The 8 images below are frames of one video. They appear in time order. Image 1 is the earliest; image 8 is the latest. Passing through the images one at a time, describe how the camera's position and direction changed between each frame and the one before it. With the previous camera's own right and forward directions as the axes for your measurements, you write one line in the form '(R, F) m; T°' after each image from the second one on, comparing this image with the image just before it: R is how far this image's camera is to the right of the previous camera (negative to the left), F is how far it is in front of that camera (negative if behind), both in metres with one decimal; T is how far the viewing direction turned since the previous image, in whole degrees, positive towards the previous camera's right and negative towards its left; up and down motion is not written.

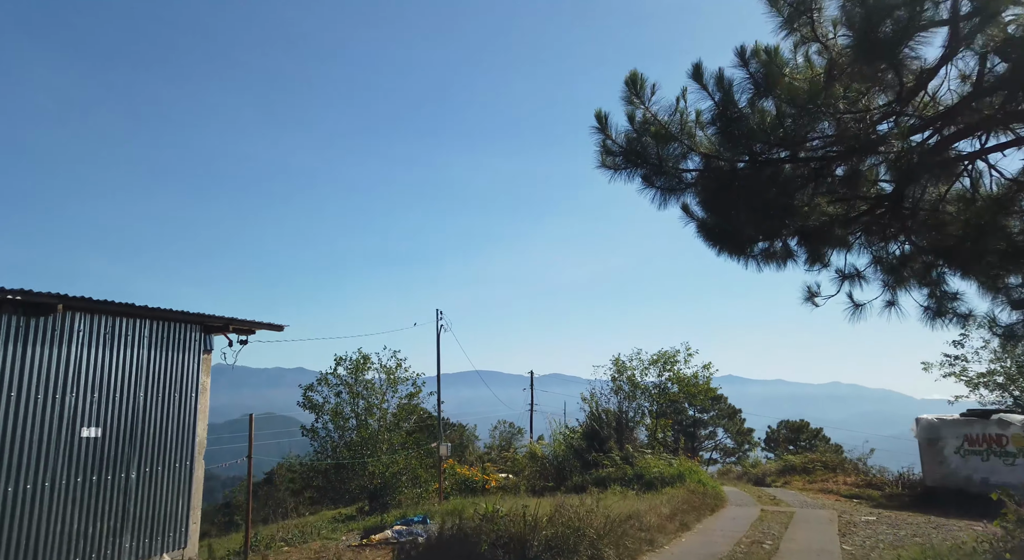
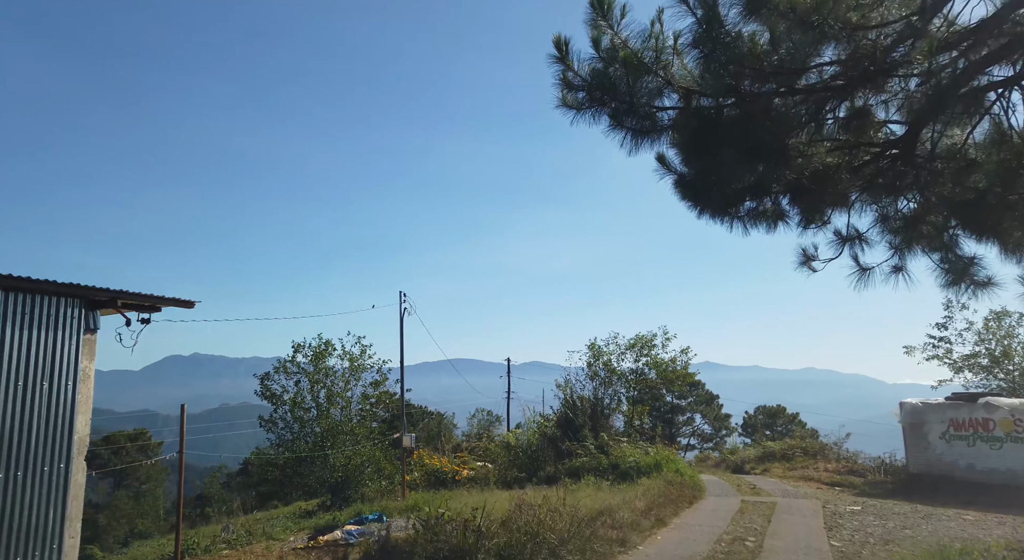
(+0.3, +1.0) m; +2°
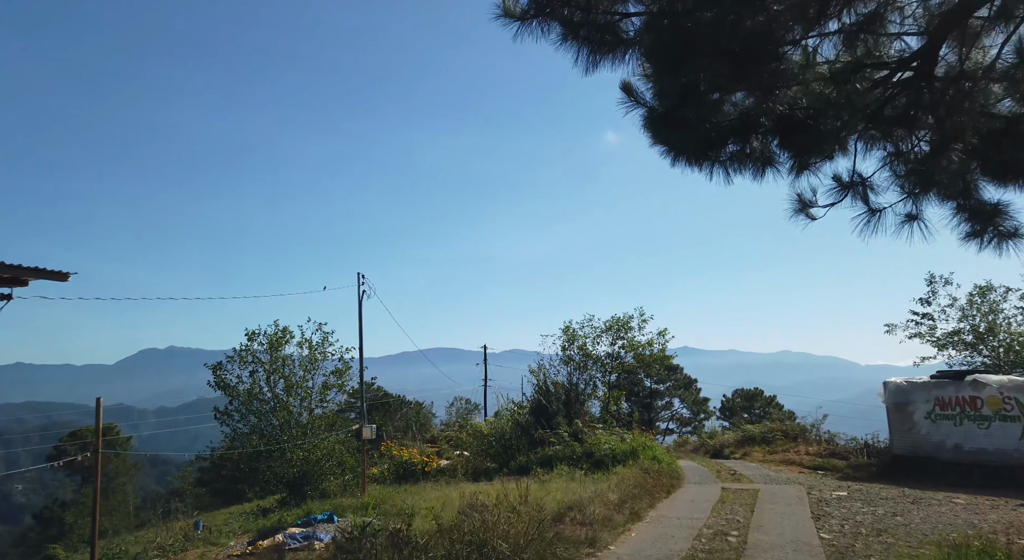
(+0.3, +1.0) m; +2°
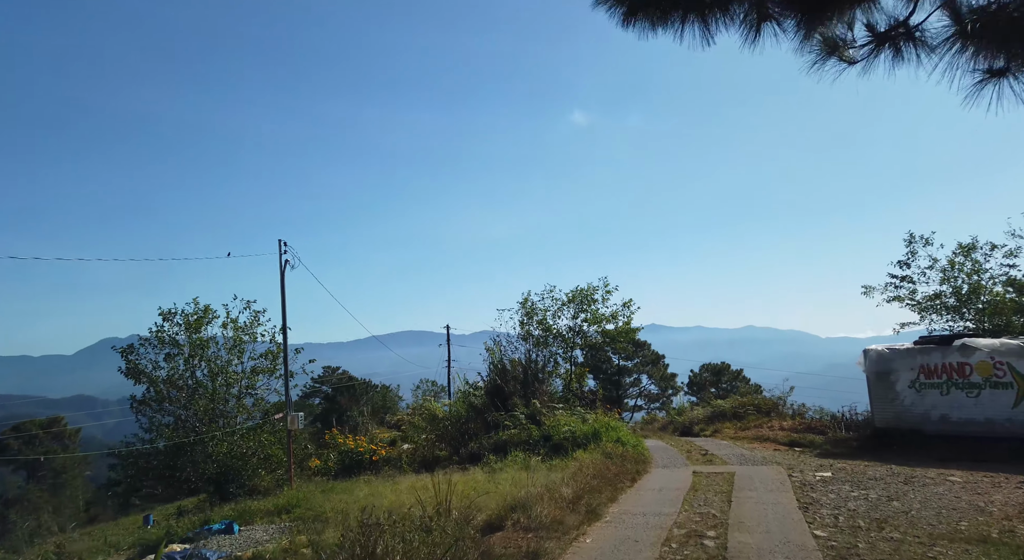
(+0.5, +1.7) m; +3°
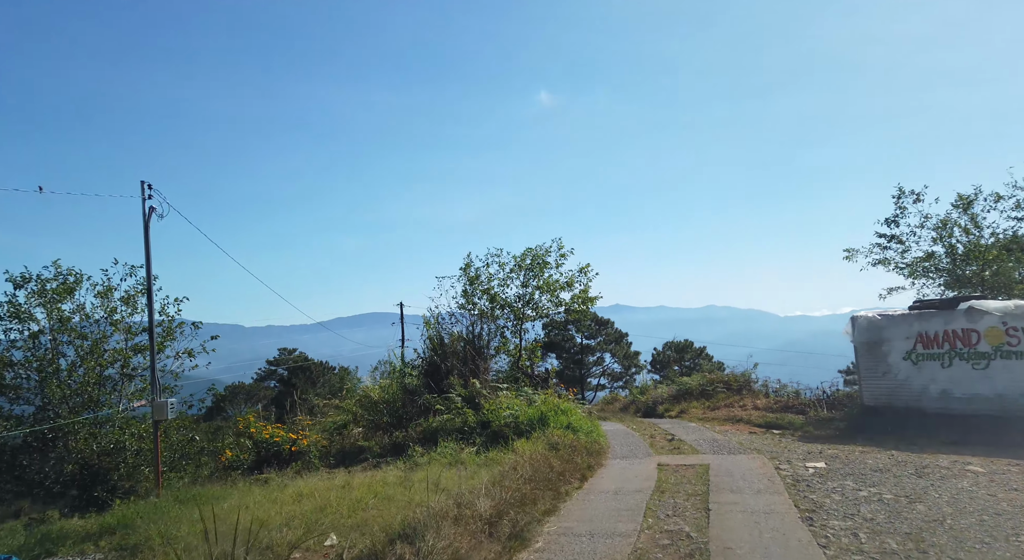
(+0.6, +2.5) m; +3°
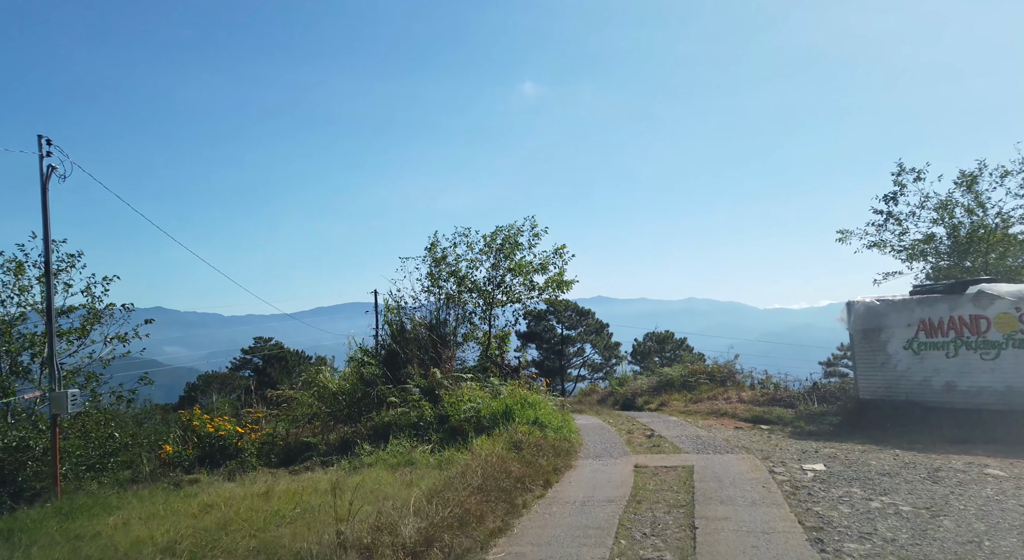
(+0.3, +1.3) m; +1°
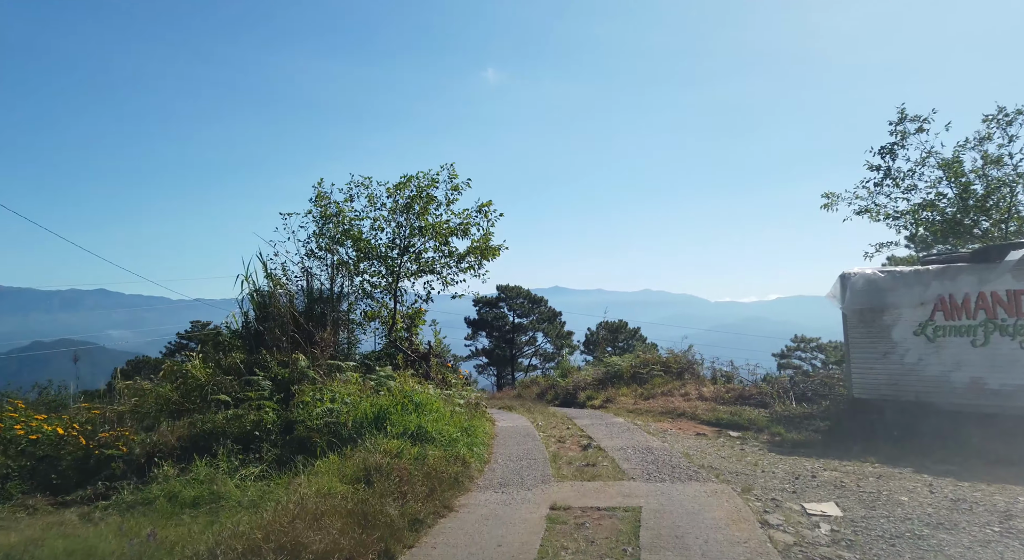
(+0.8, +3.1) m; +4°
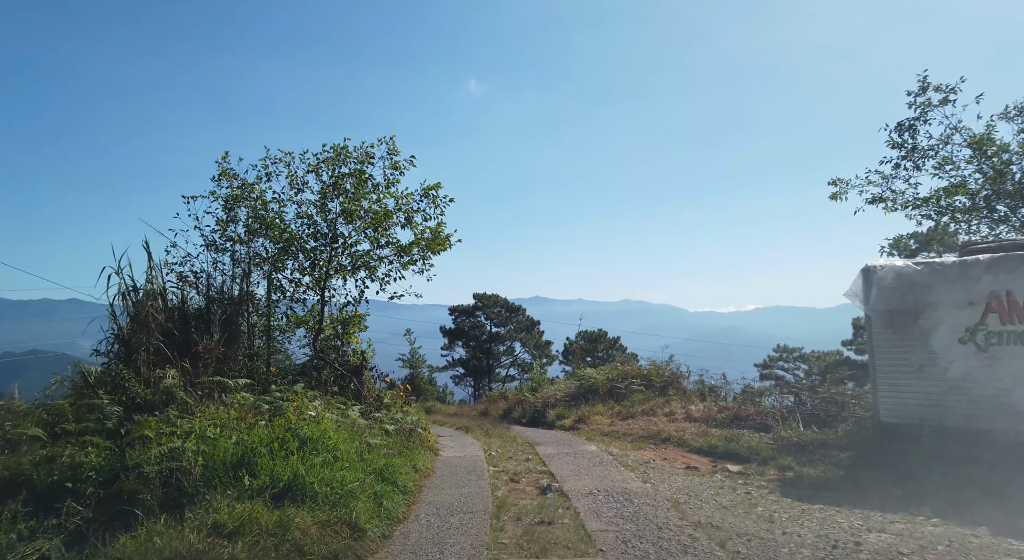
(+0.4, +2.1) m; +2°
